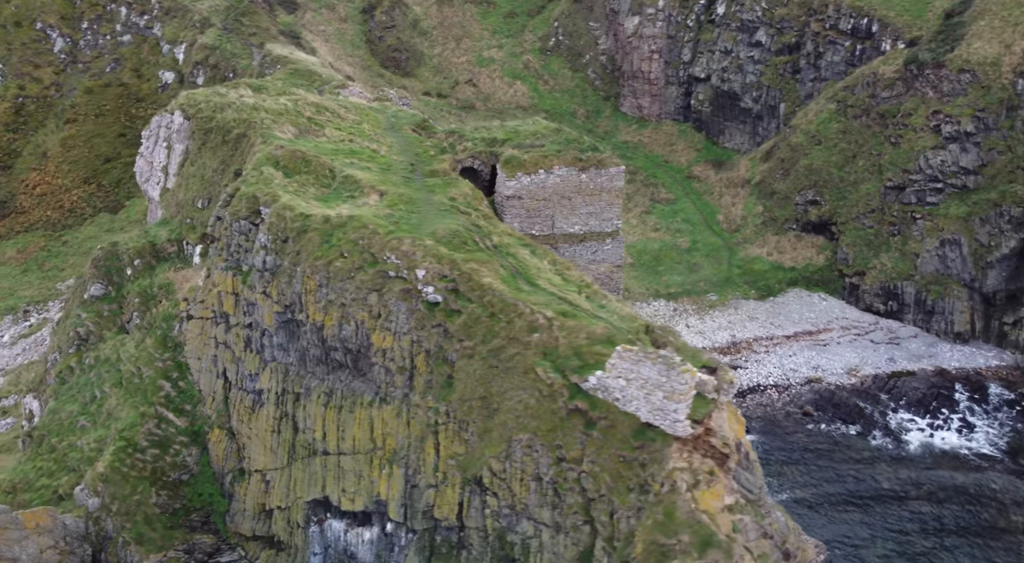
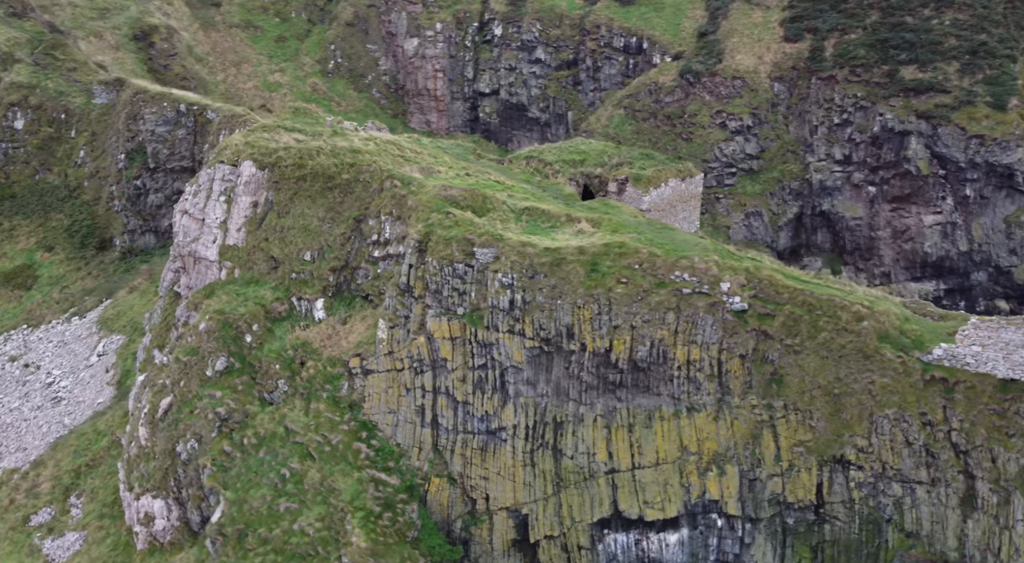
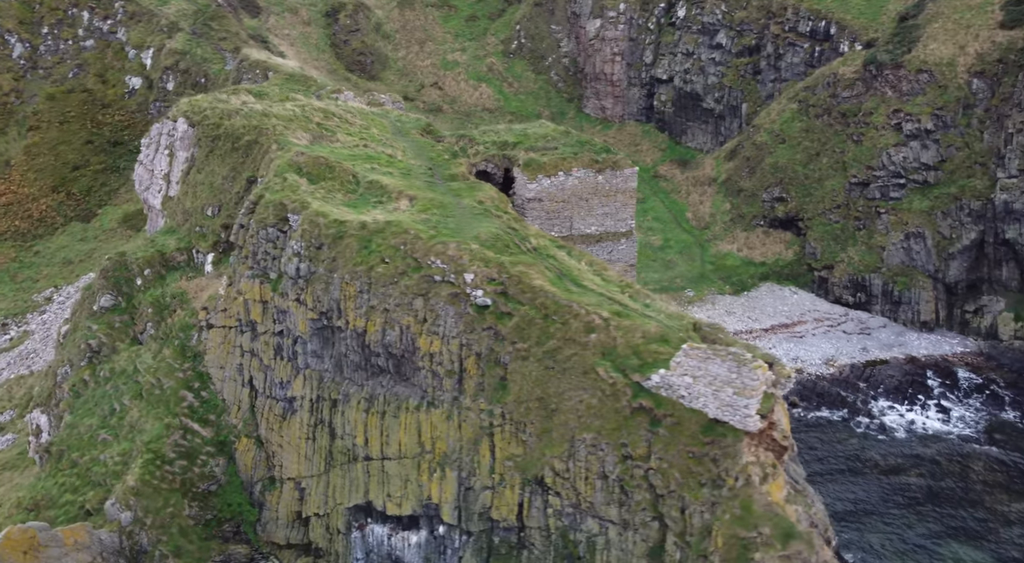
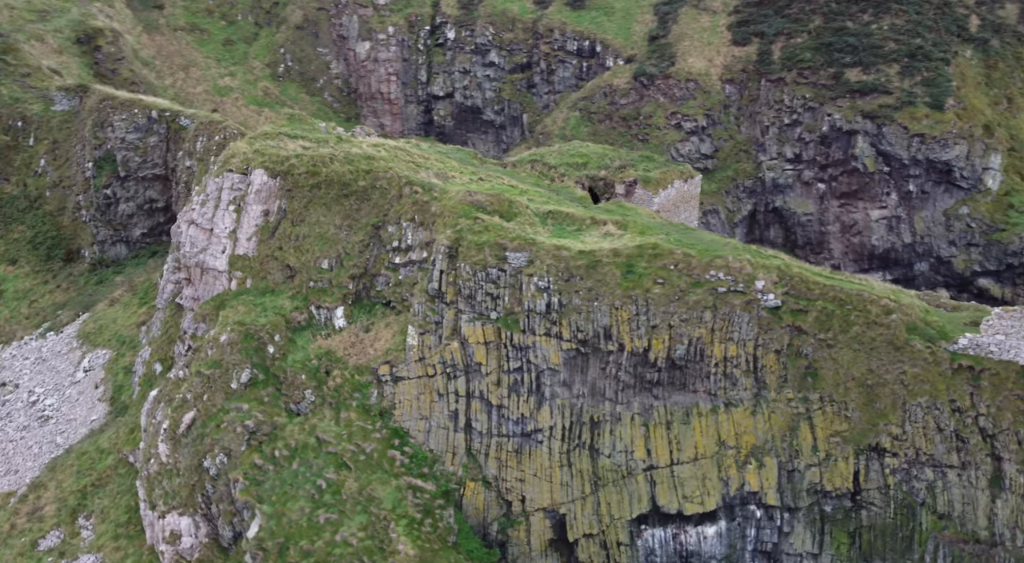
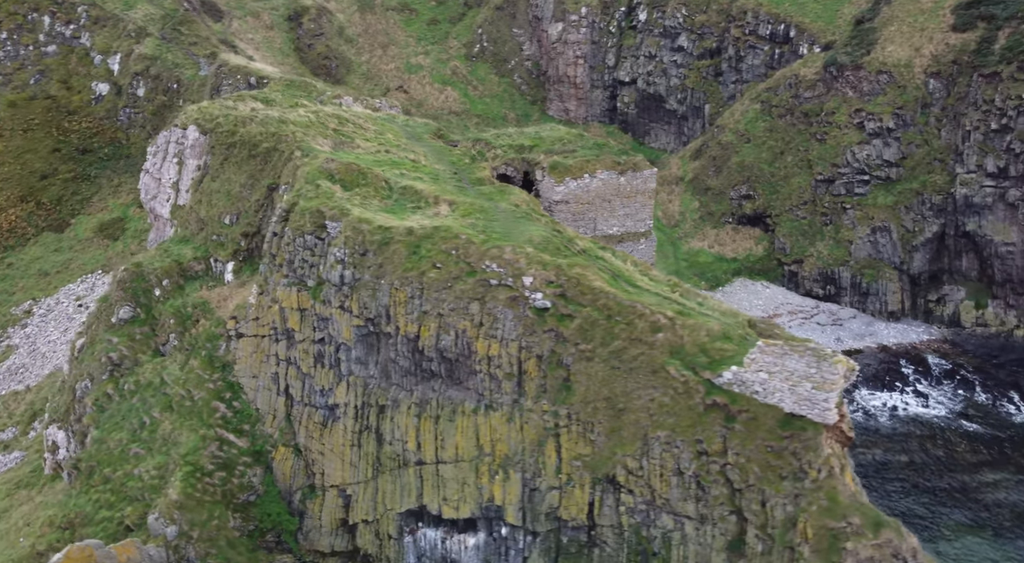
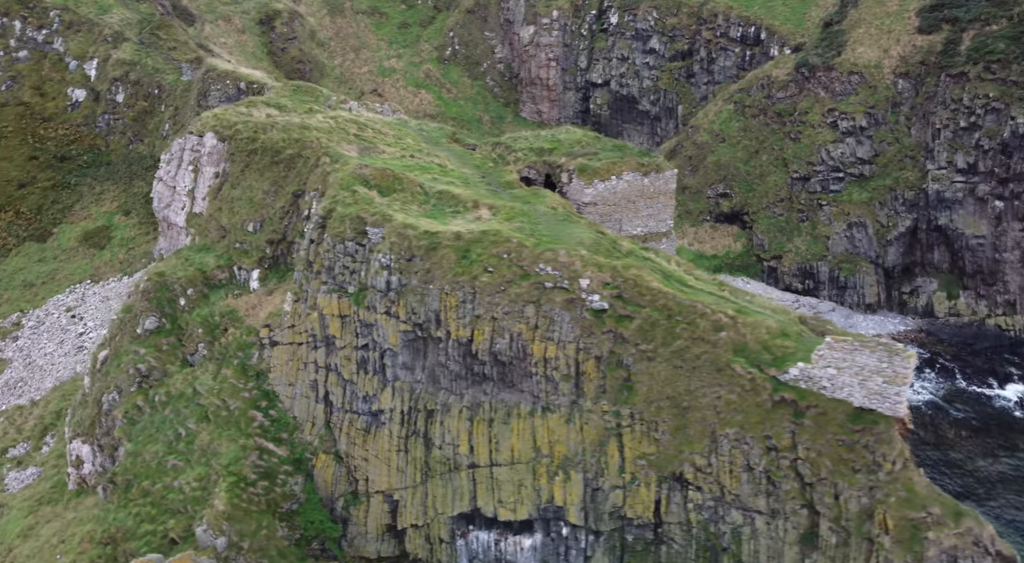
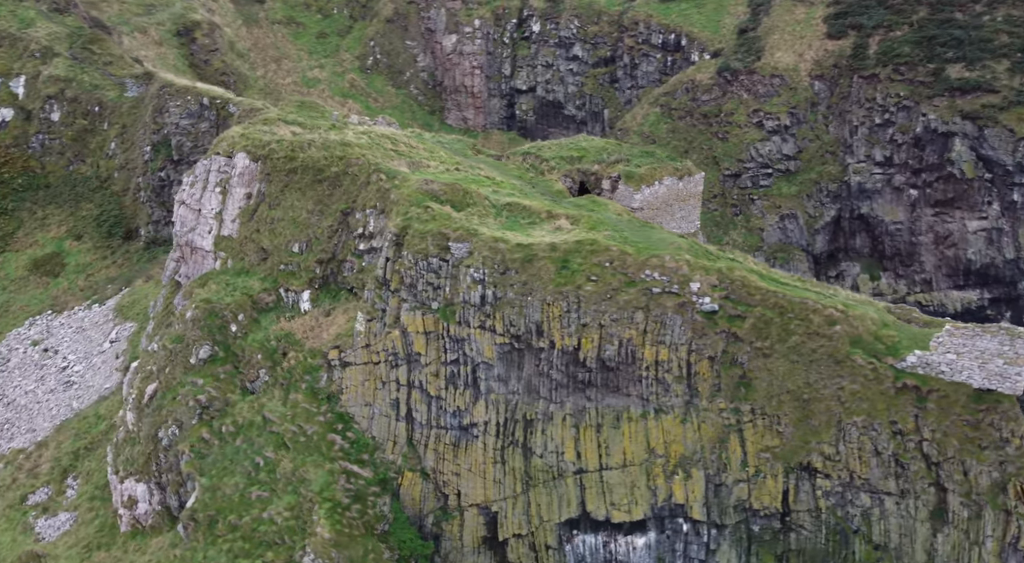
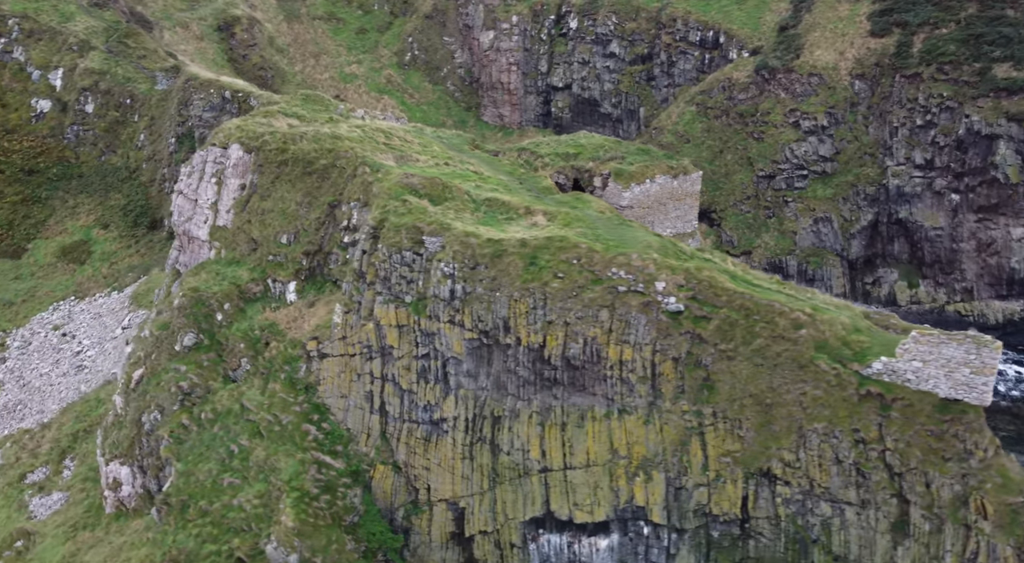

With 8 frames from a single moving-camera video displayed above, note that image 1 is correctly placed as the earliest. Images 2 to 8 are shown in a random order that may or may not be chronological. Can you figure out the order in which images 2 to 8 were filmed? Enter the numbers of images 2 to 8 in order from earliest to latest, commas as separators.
3, 5, 6, 8, 7, 2, 4
